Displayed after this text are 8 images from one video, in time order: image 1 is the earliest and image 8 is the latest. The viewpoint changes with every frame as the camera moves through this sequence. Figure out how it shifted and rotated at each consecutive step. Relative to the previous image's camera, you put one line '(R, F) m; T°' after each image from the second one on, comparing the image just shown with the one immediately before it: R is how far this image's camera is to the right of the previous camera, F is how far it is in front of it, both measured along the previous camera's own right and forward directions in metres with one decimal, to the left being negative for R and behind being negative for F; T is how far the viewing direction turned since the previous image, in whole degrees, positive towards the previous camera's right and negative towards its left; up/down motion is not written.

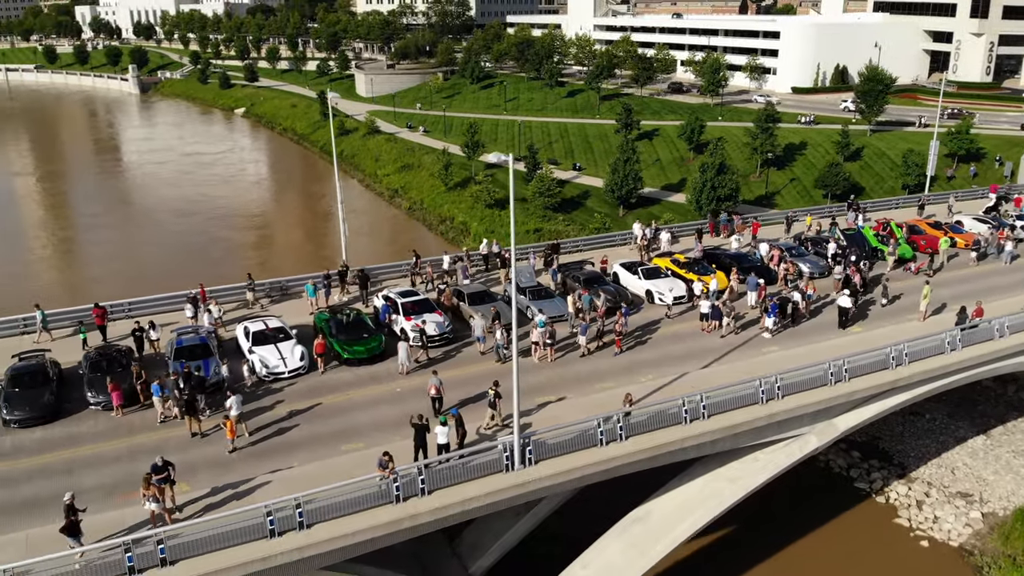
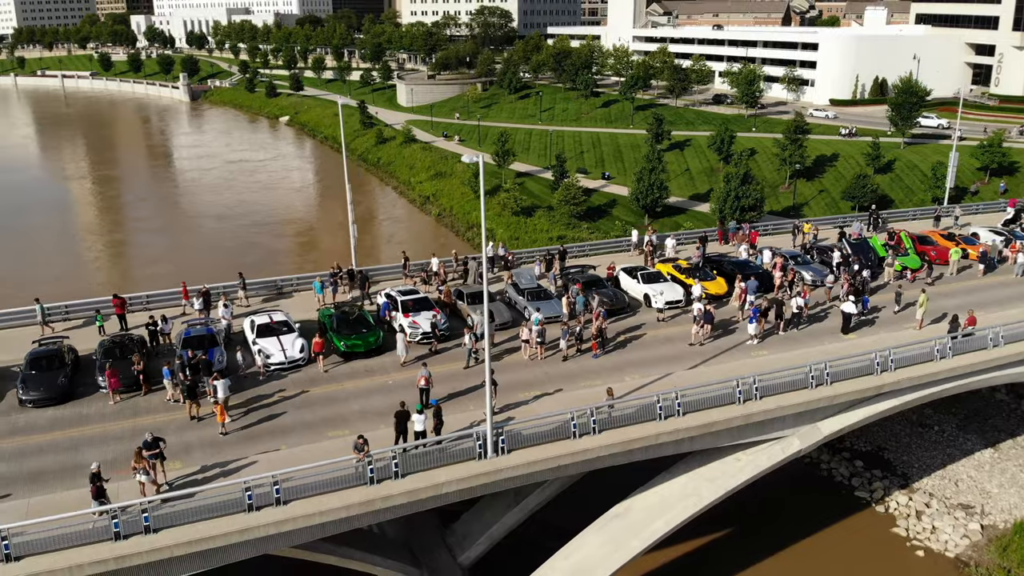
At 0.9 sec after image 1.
(+1.4, -0.7) m; -3°
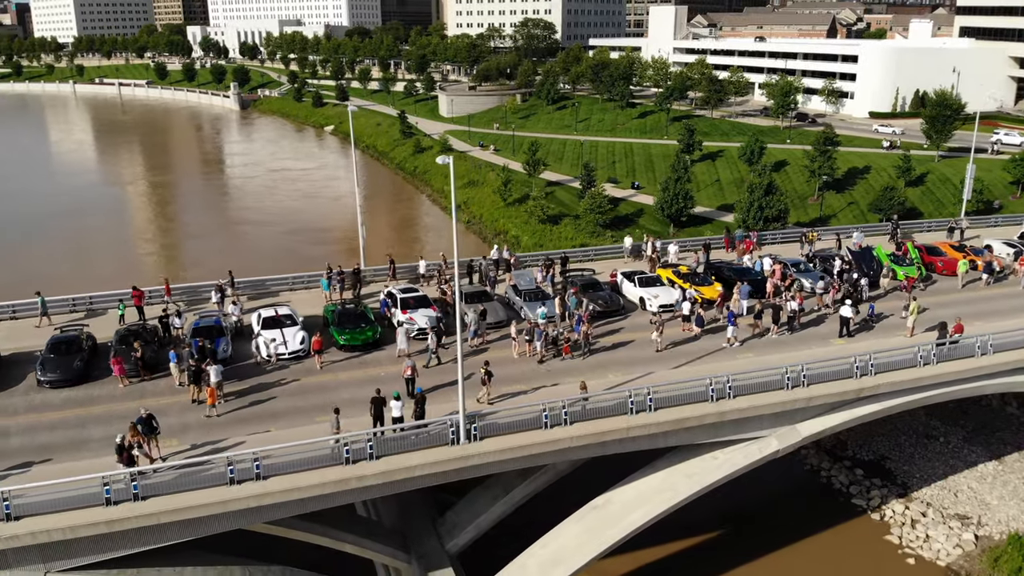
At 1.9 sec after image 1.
(+1.6, -0.9) m; -3°
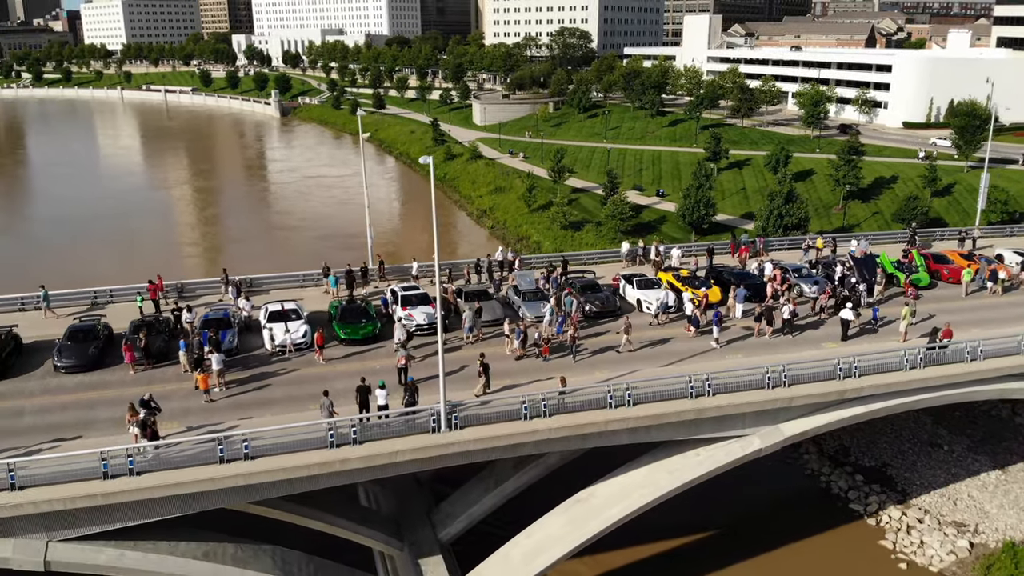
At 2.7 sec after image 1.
(+1.3, -0.7) m; -3°
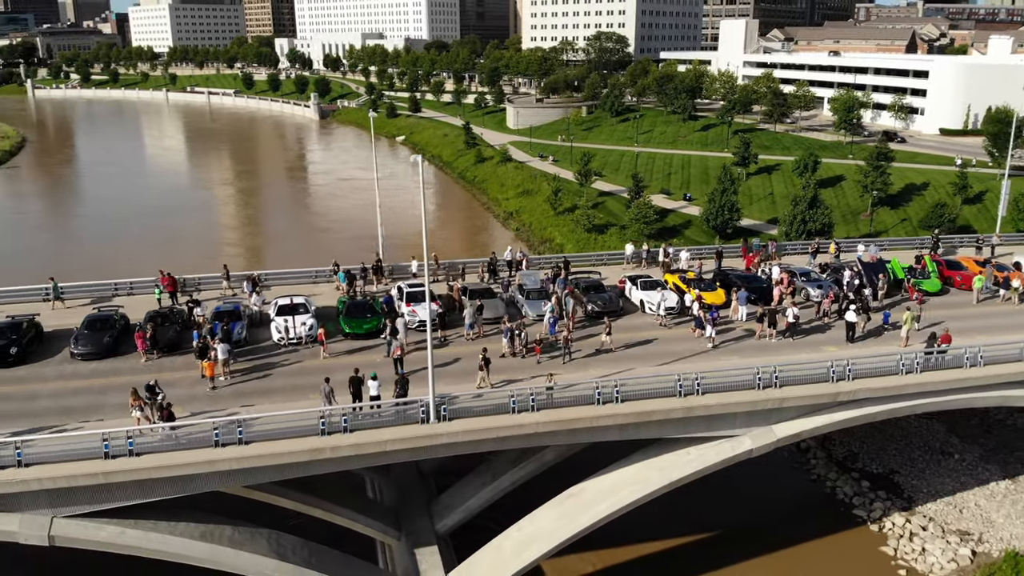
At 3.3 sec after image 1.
(+1.2, -0.5) m; -3°
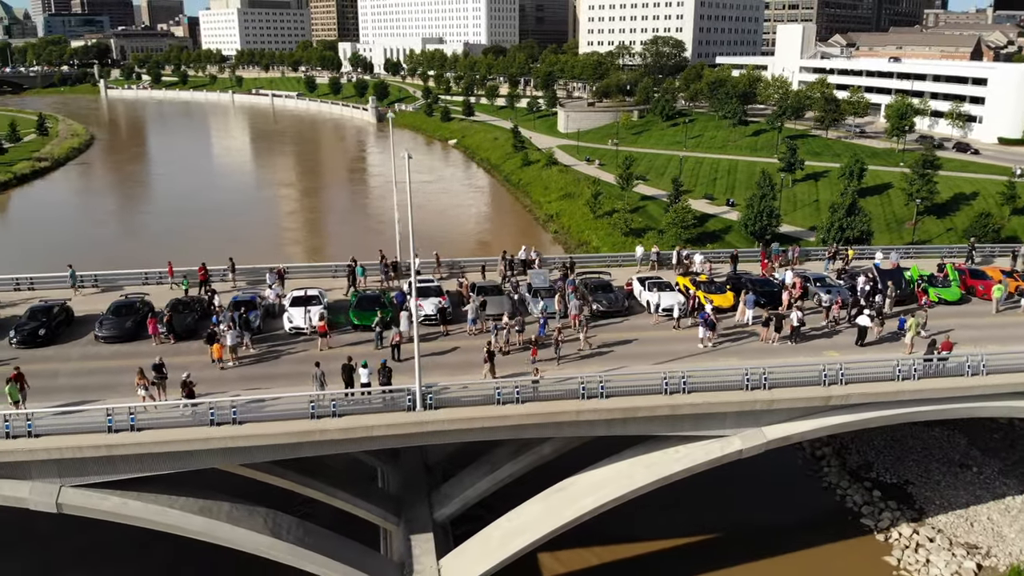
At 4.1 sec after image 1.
(+1.8, -0.5) m; -4°
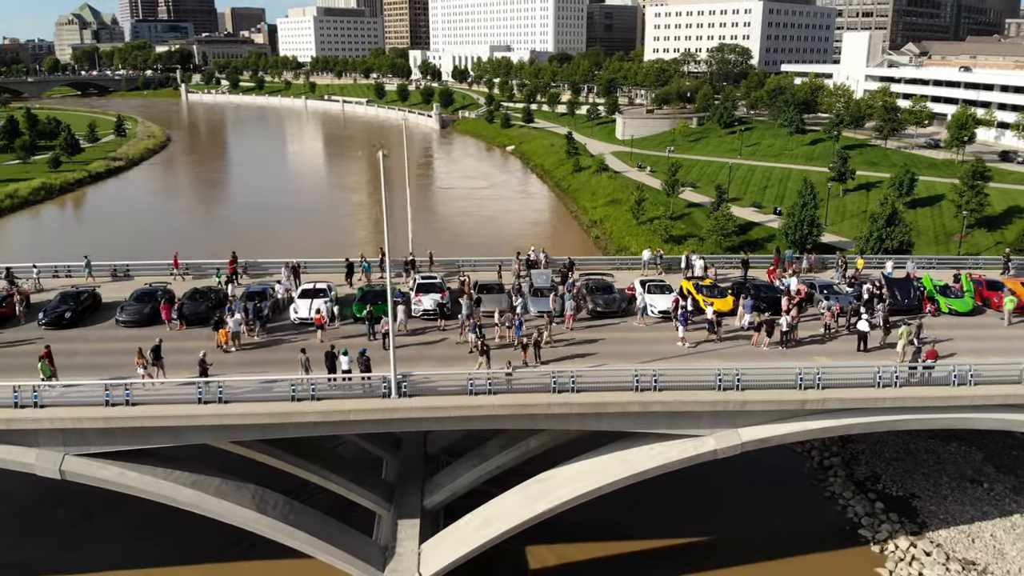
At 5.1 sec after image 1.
(+2.5, -0.7) m; -5°
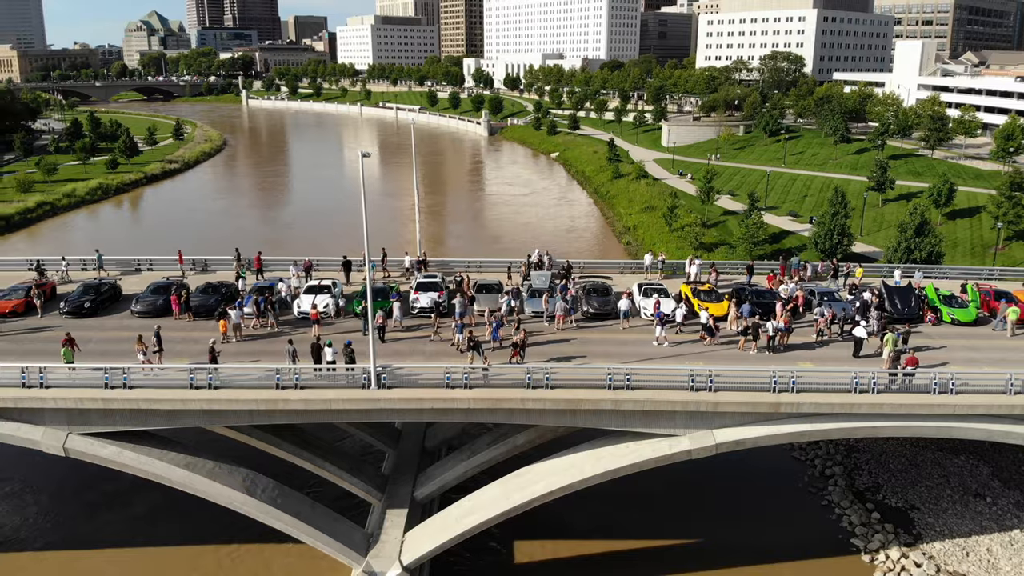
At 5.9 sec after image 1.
(+2.1, -0.6) m; -4°
